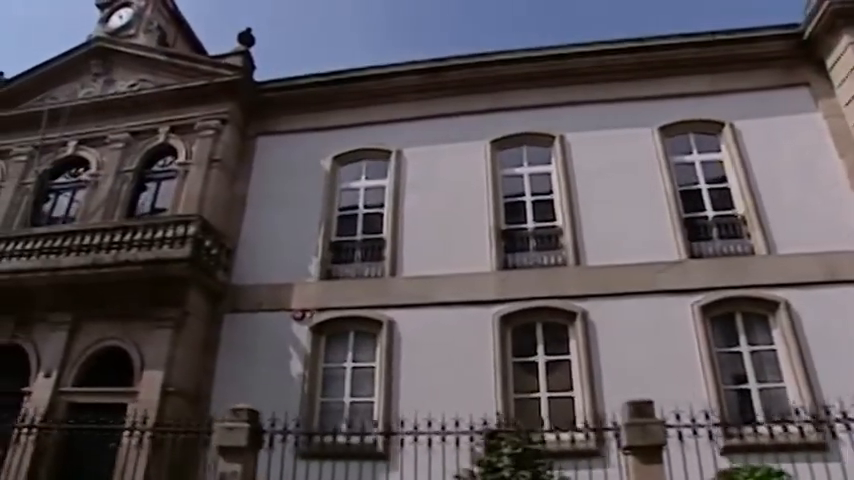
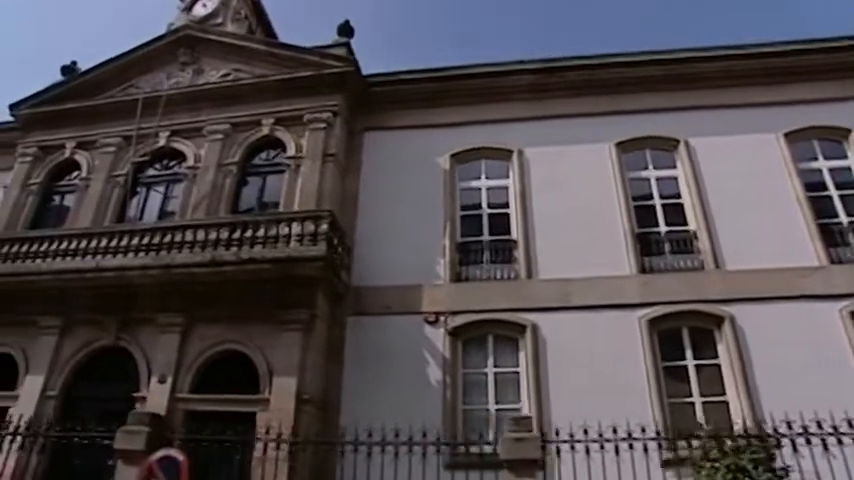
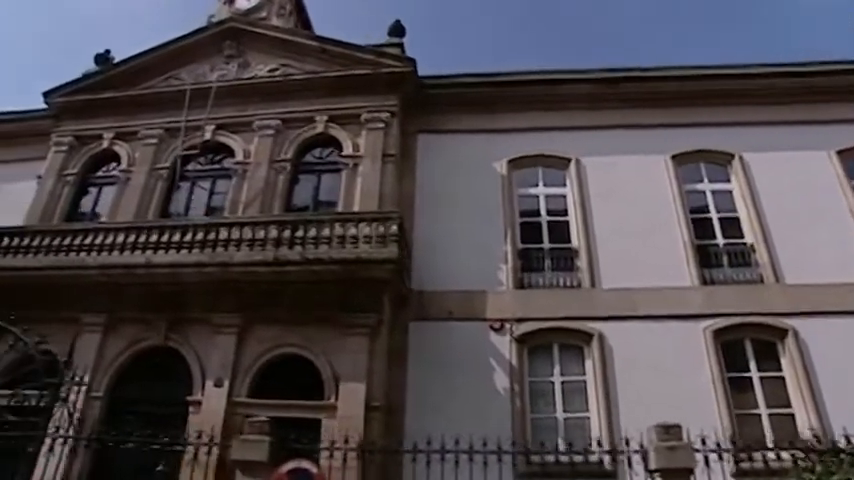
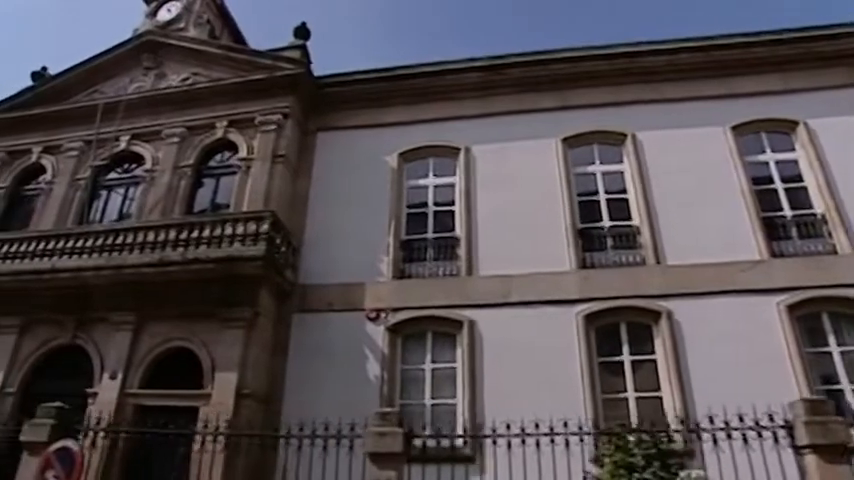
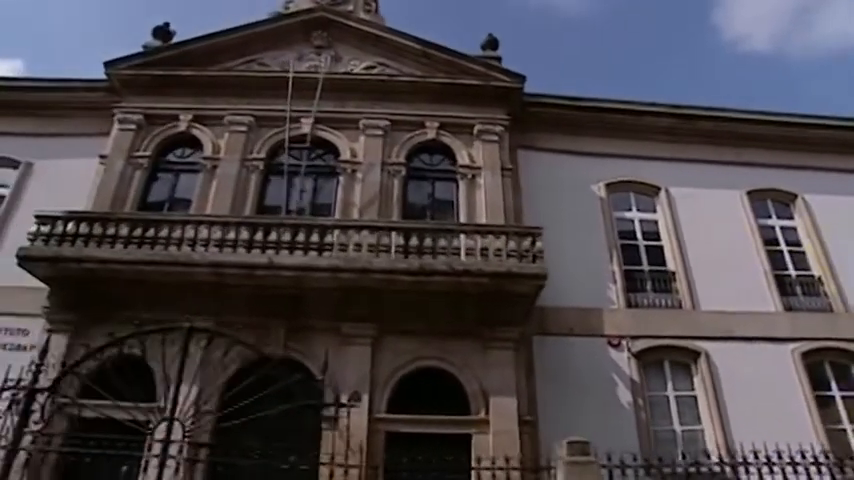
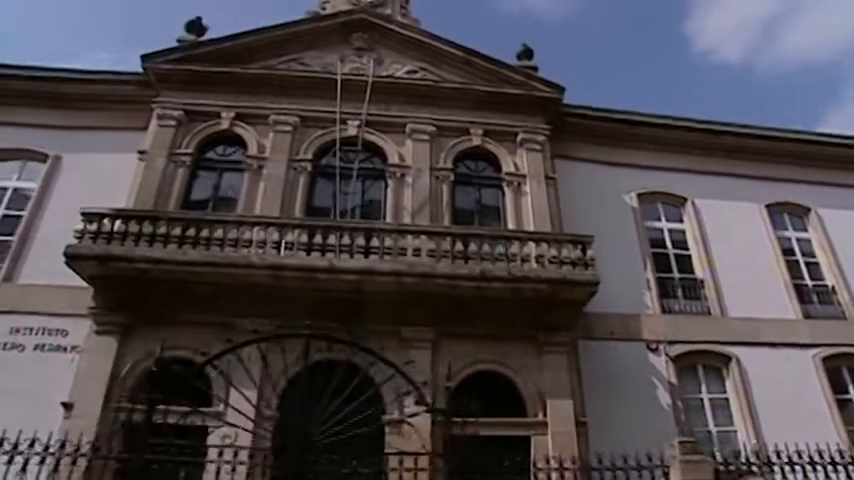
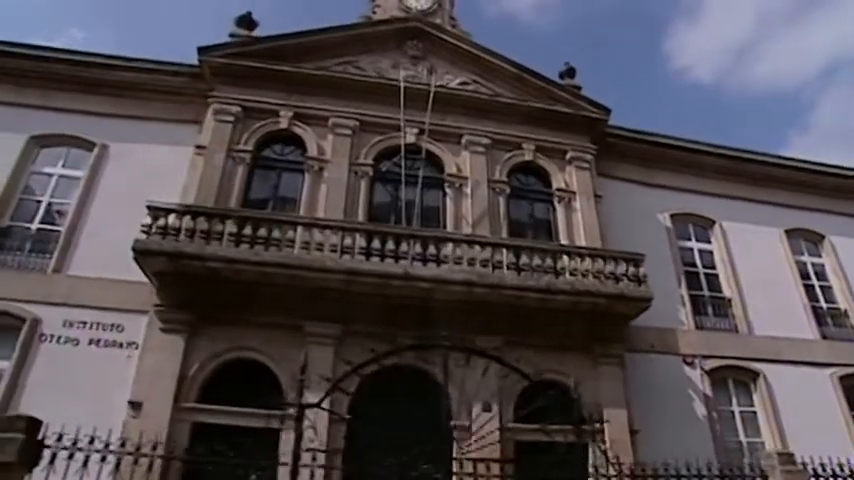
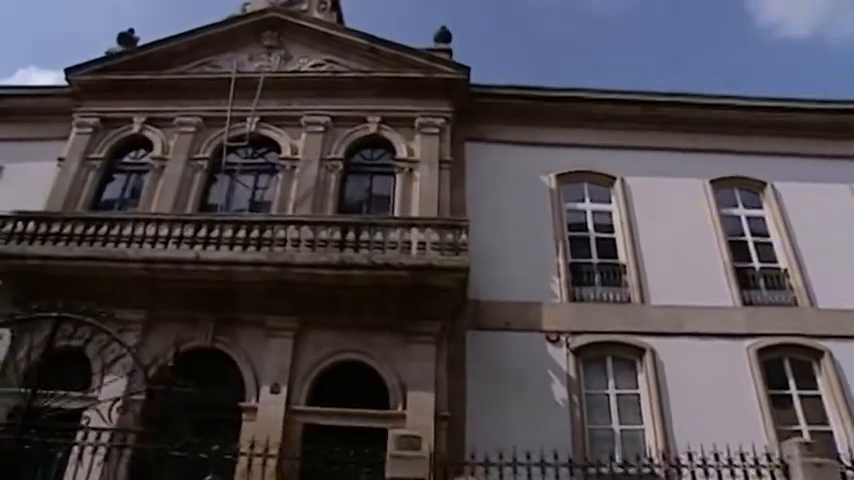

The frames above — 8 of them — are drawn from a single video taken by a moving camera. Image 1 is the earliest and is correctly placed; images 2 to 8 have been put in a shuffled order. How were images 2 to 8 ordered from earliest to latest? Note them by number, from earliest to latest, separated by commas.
4, 2, 3, 8, 5, 6, 7
